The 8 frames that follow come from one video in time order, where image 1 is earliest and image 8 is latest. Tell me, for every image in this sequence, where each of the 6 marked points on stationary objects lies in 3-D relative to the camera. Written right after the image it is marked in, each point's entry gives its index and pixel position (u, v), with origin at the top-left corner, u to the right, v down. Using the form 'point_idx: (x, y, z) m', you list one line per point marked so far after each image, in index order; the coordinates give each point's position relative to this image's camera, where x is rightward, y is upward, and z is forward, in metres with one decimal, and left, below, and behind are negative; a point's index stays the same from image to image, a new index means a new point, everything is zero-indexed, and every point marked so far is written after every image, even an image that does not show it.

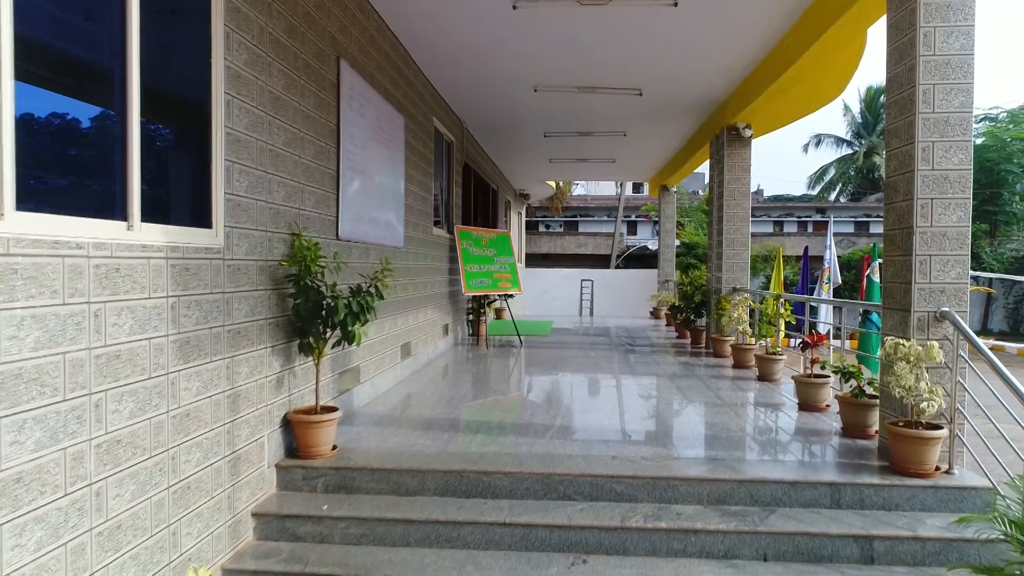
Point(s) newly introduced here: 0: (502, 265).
0: (-0.1, +0.2, +7.5) m
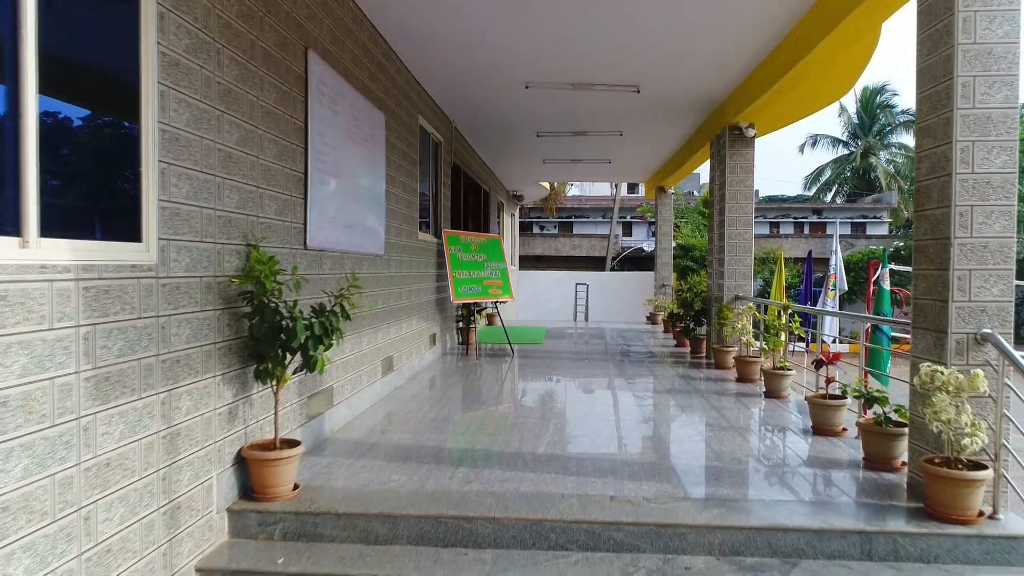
0: (-0.2, +0.2, +7.1) m
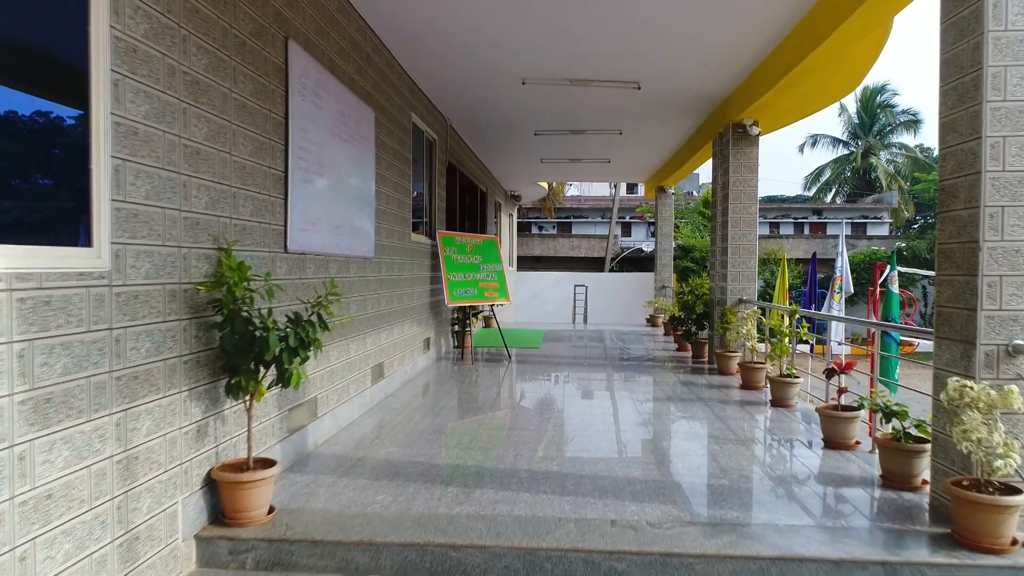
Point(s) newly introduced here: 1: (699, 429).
0: (-0.2, +0.1, +6.9) m
1: (+1.1, -0.8, +4.1) m
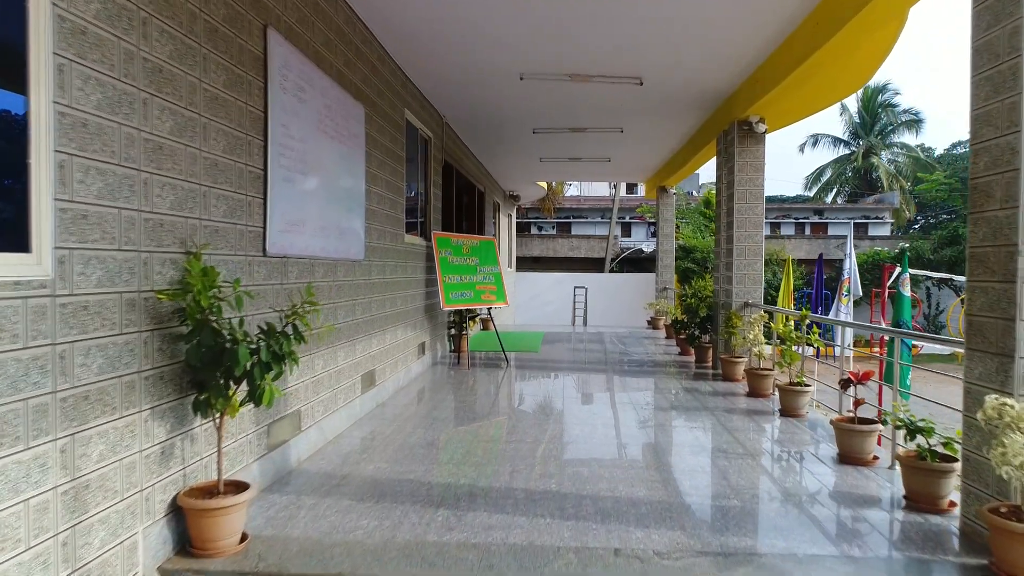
0: (-0.2, +0.1, +6.7) m
1: (+1.0, -0.8, +3.9) m
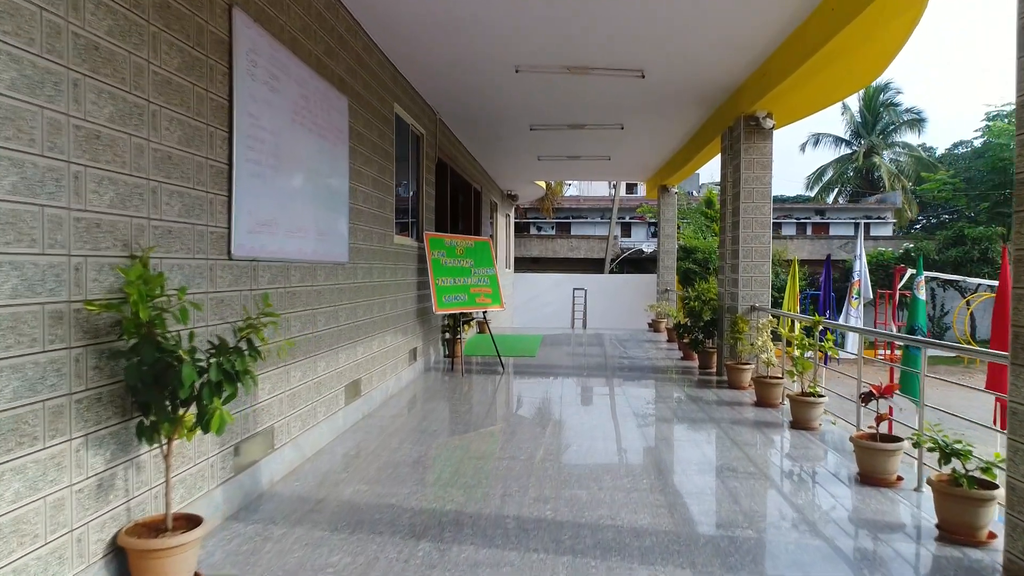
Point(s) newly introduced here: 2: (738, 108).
0: (-0.3, +0.1, +6.4) m
1: (+1.0, -0.8, +3.6) m
2: (+1.8, +1.4, +5.7) m
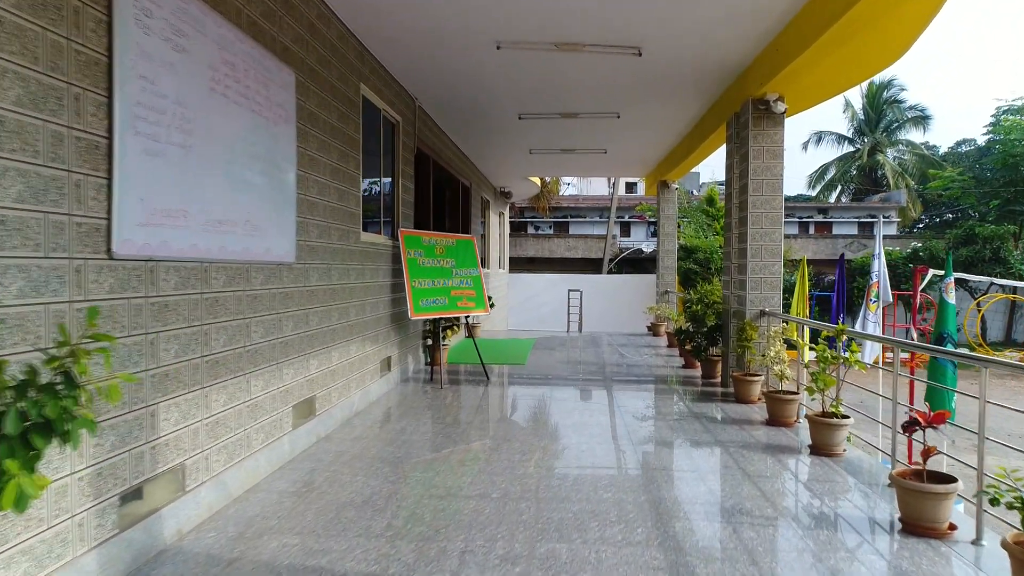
0: (-0.4, +0.1, +5.9) m
1: (+0.9, -0.9, +3.1) m
2: (+1.7, +1.4, +5.1) m
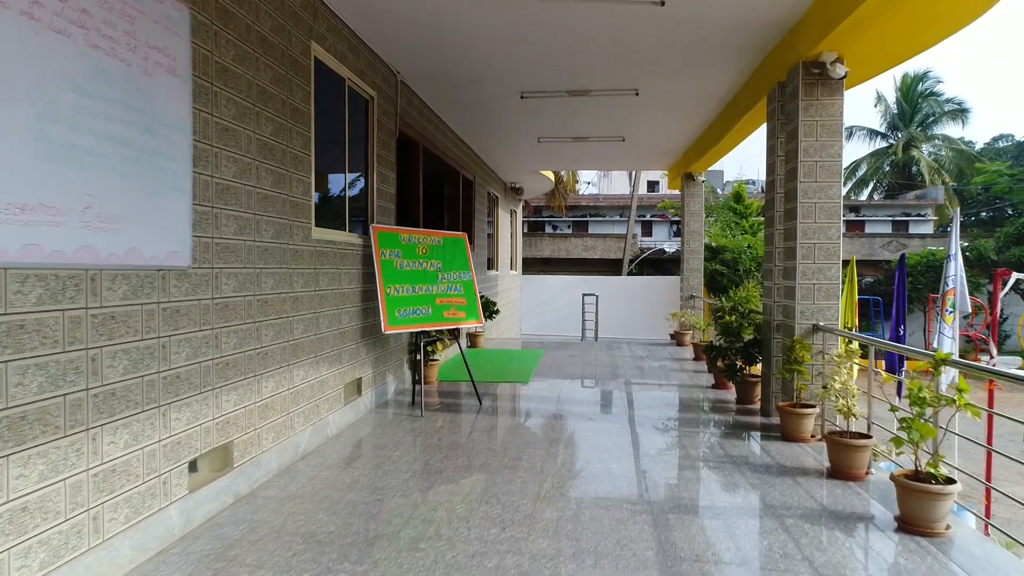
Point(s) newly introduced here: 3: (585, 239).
0: (-0.4, 0.0, +5.0) m
1: (+0.8, -0.9, +2.1) m
2: (+1.6, +1.4, +4.2) m
3: (+1.8, +1.2, +18.1) m
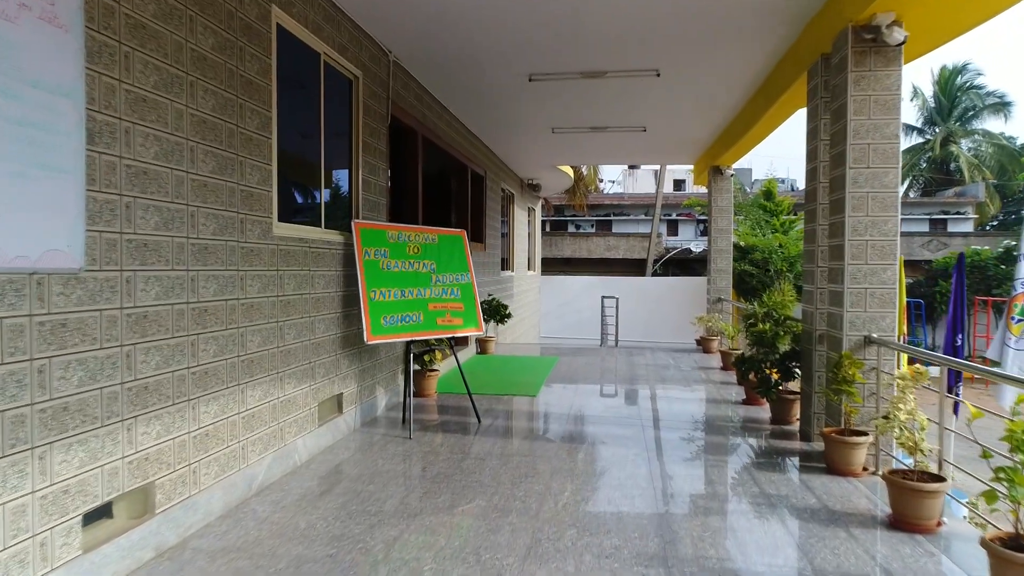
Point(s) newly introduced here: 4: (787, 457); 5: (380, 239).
0: (-0.4, 0.0, +4.4) m
1: (+0.7, -0.9, +1.5) m
2: (+1.6, +1.3, +3.6) m
3: (+2.3, +1.2, +17.5) m
4: (+1.4, -0.9, +3.7) m
5: (-0.7, +0.3, +4.0) m
